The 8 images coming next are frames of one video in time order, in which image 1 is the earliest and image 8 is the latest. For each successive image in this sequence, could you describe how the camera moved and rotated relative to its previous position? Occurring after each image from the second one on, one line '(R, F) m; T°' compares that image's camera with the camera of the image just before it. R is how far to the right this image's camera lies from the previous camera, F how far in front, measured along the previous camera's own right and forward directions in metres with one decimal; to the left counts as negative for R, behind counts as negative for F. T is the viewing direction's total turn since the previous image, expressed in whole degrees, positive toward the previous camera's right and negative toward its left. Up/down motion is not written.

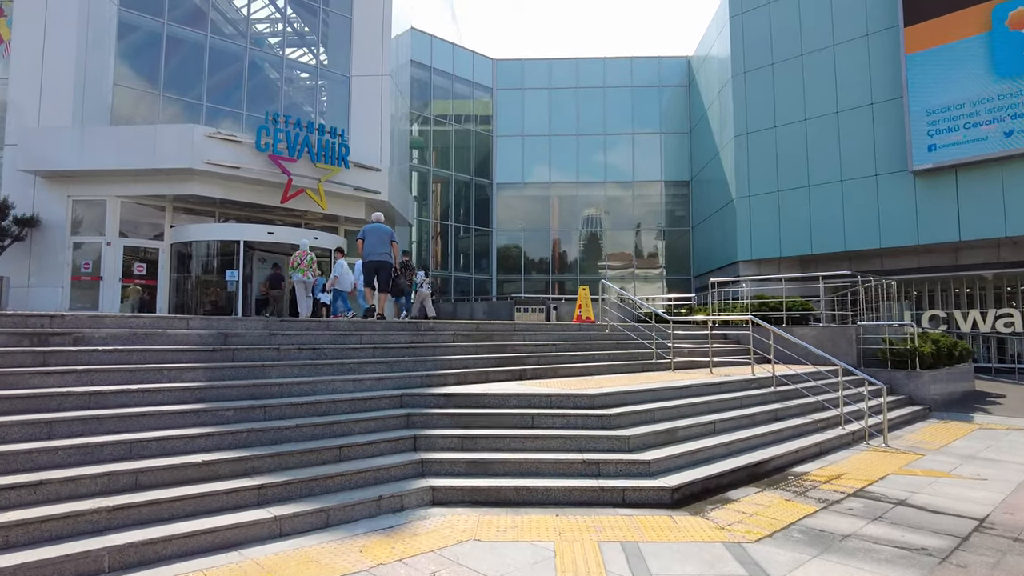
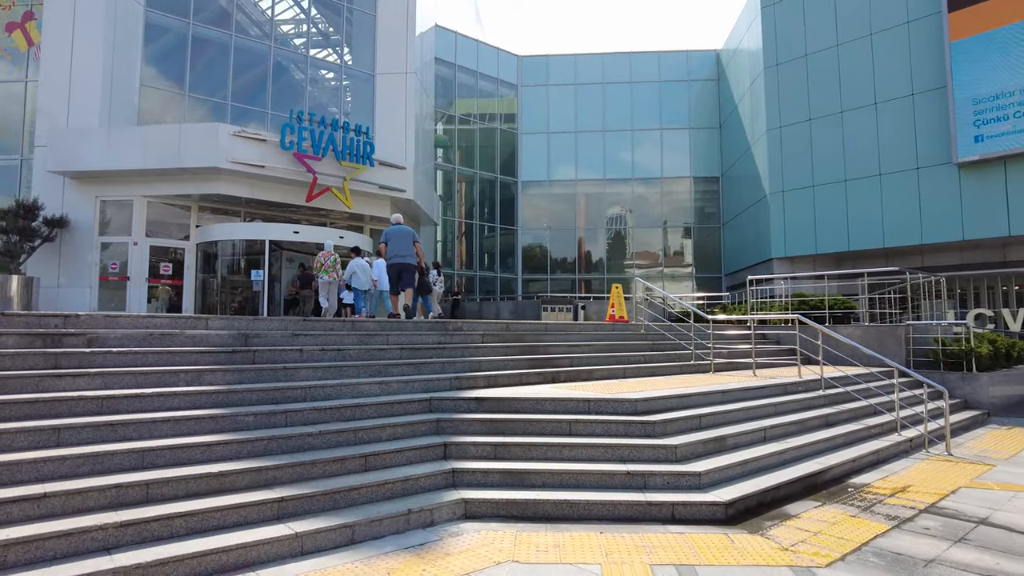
(-0.1, +0.4) m; -2°
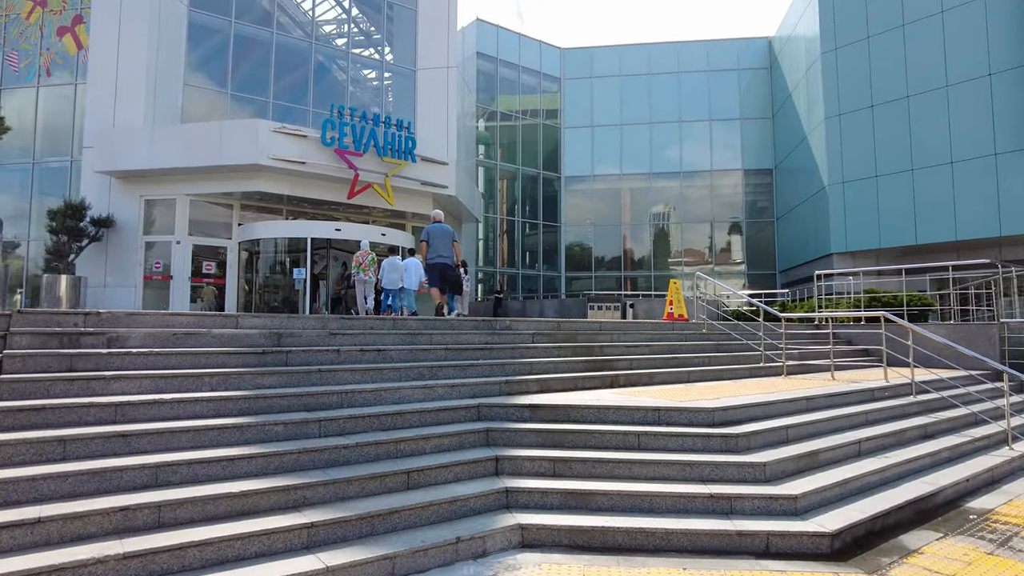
(-0.1, +0.6) m; -4°
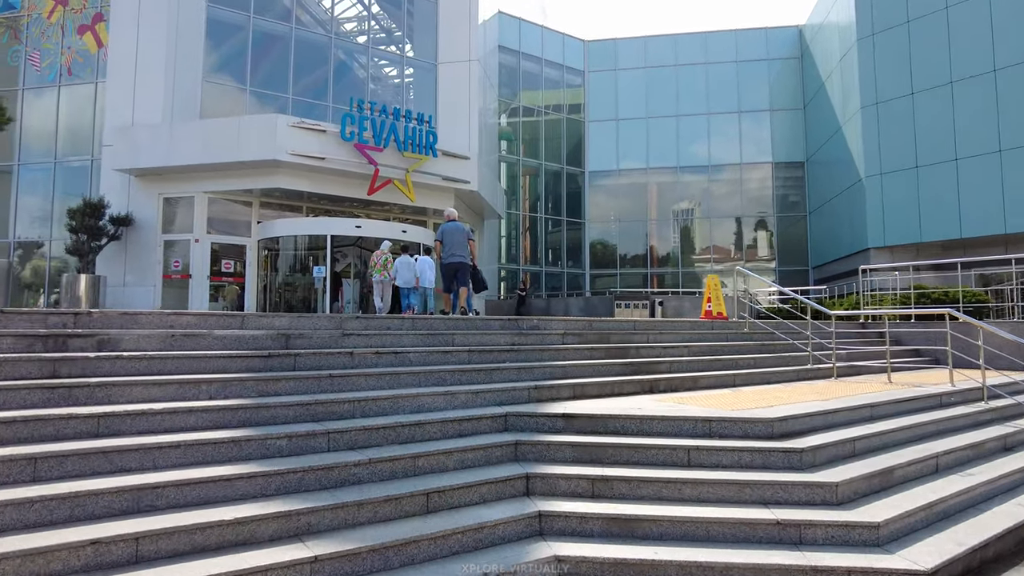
(-0.1, +0.5) m; -2°
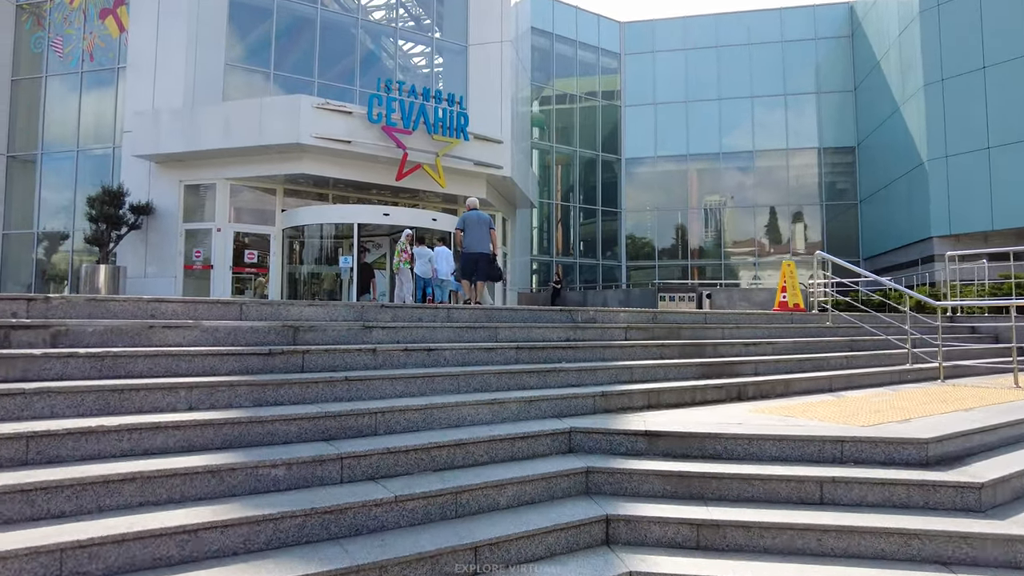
(-0.2, +1.0) m; -2°
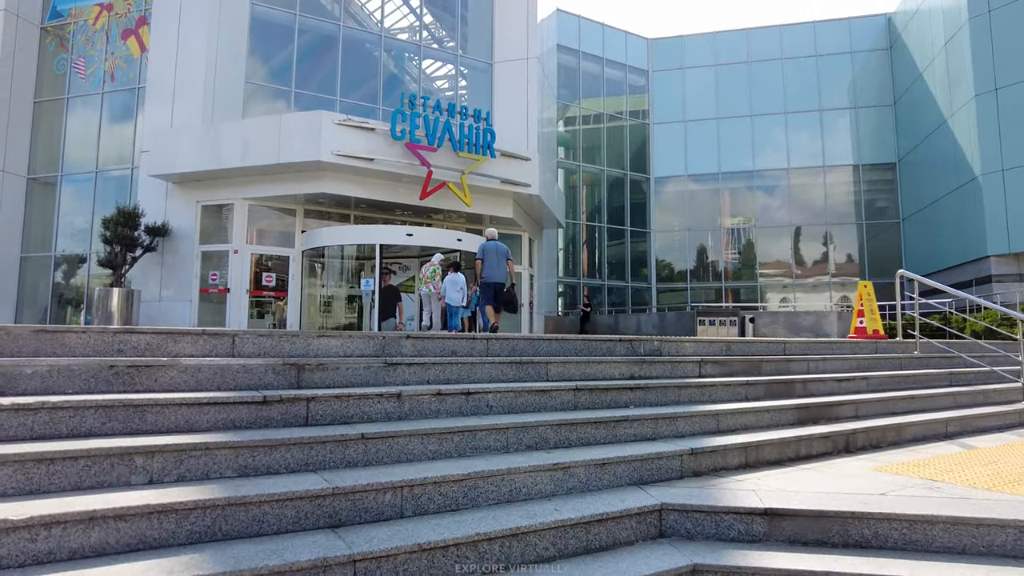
(-0.2, +0.9) m; -2°
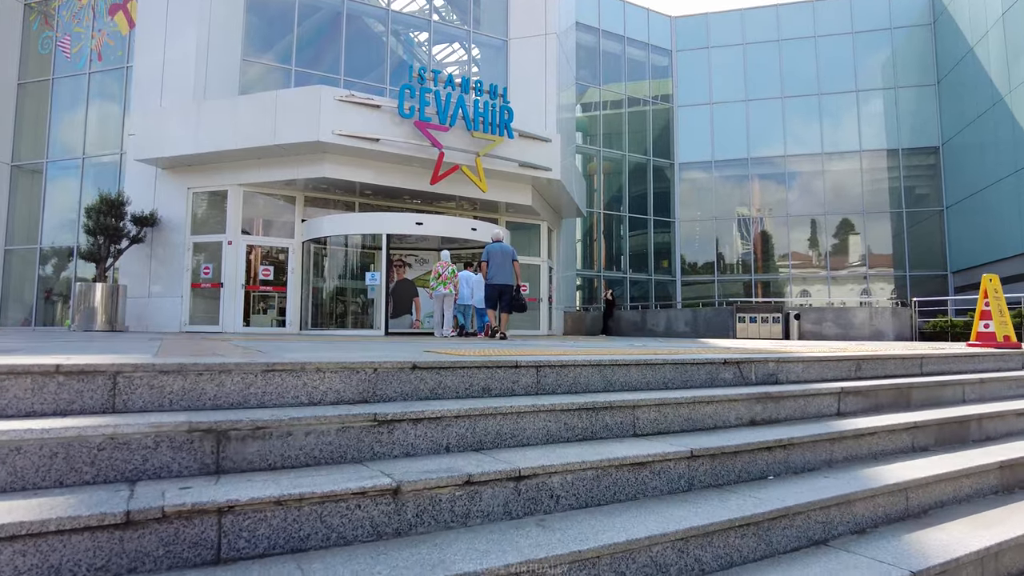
(-0.2, +1.4) m; -1°
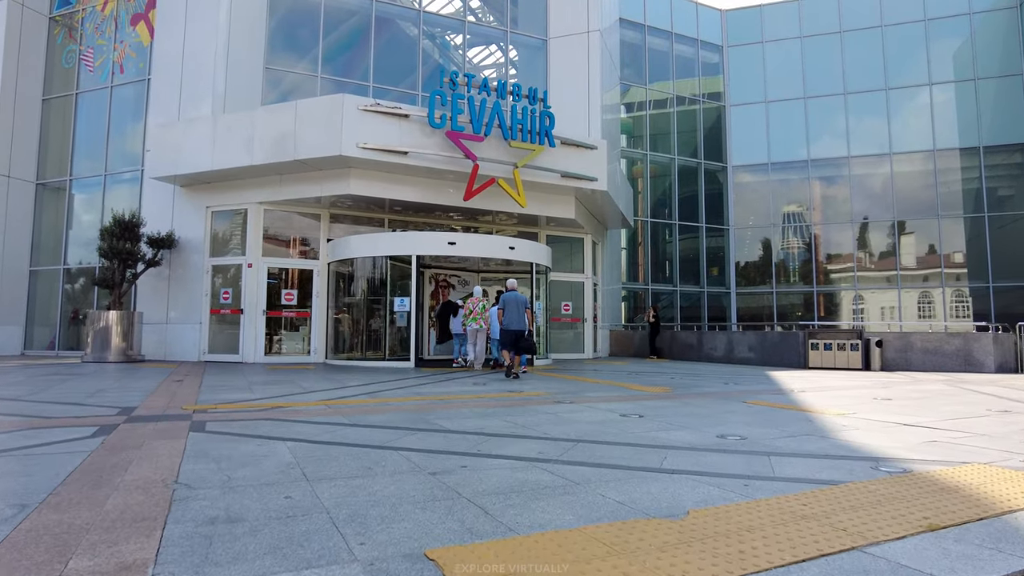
(-0.1, +1.4) m; -3°
